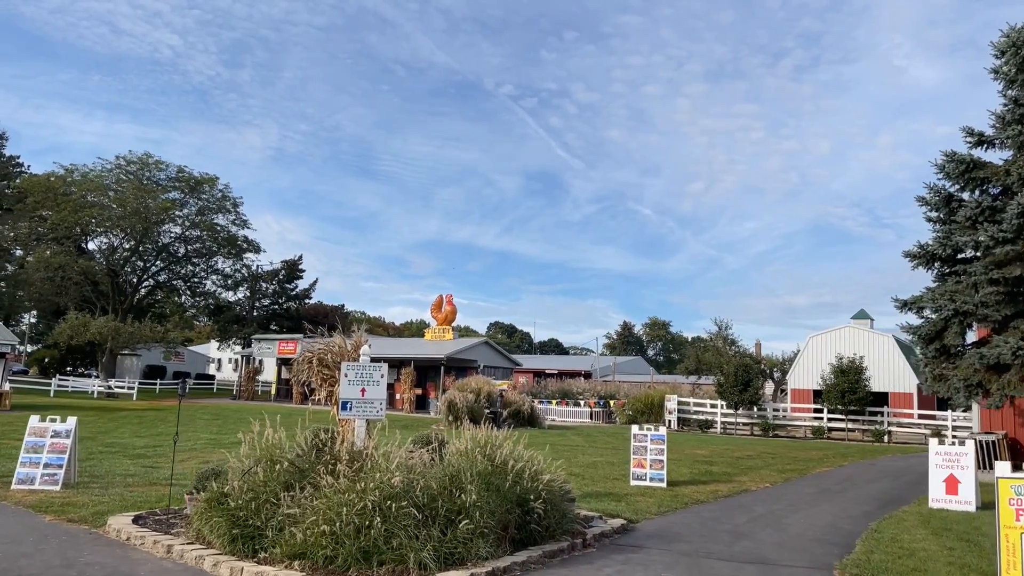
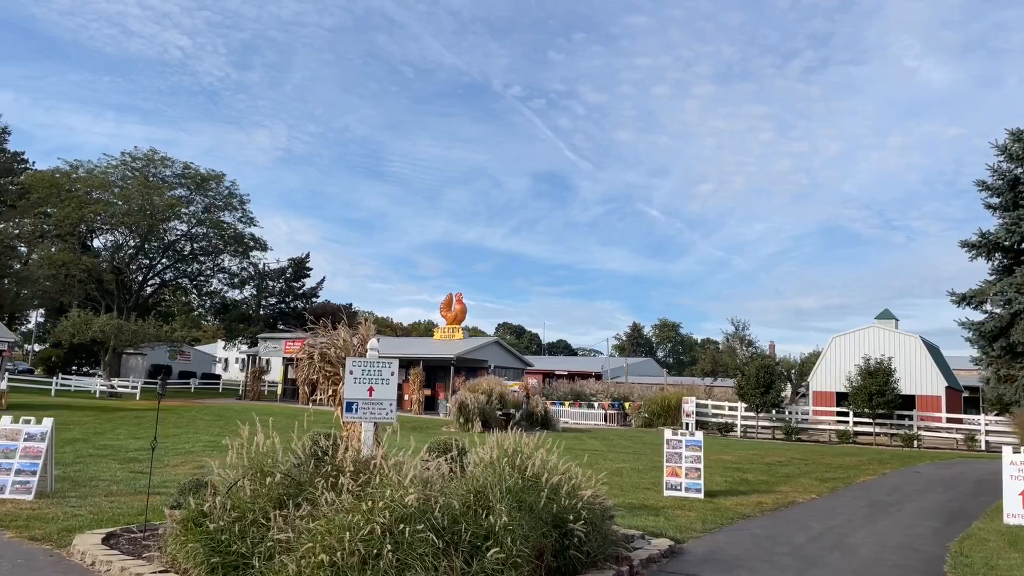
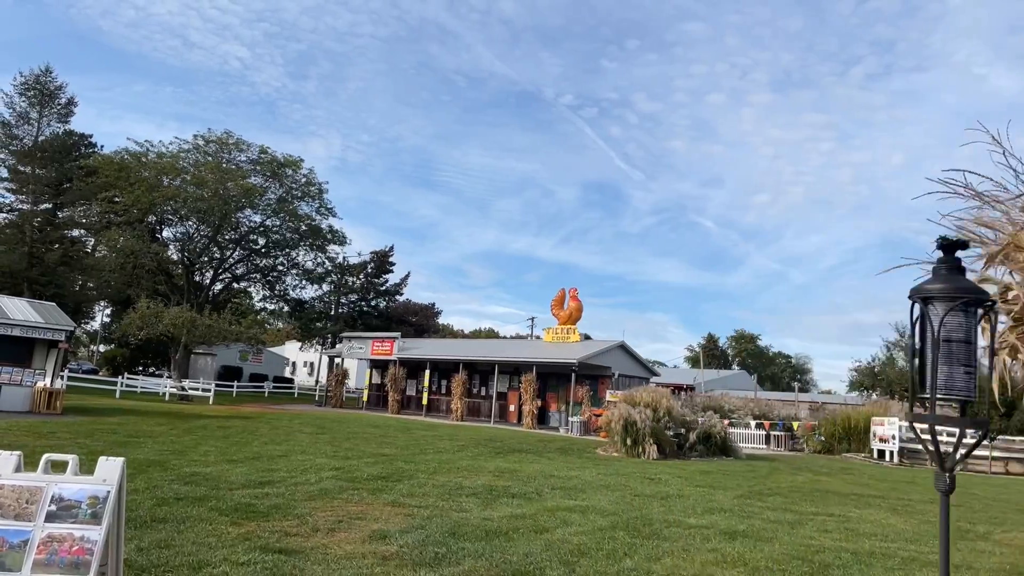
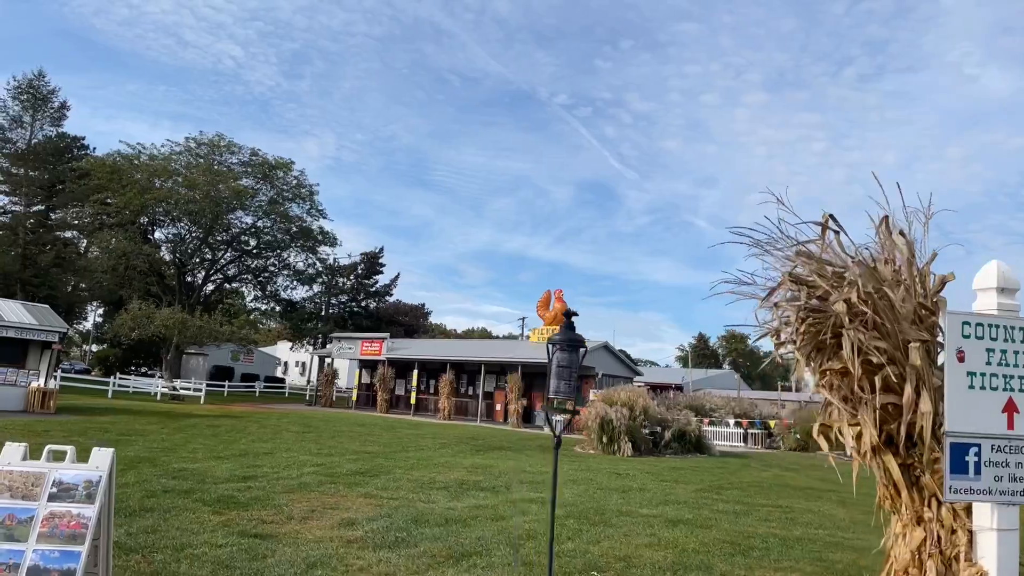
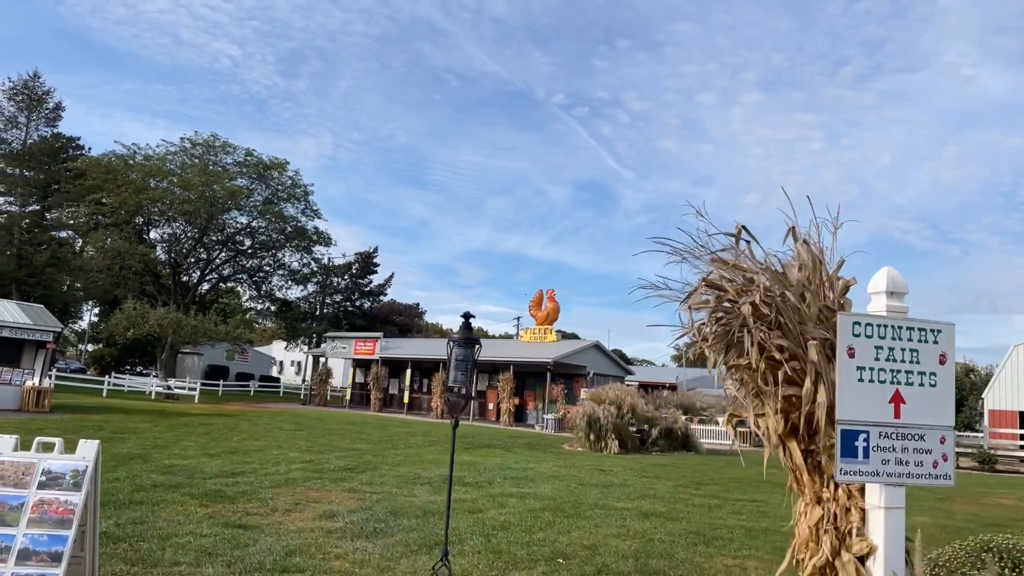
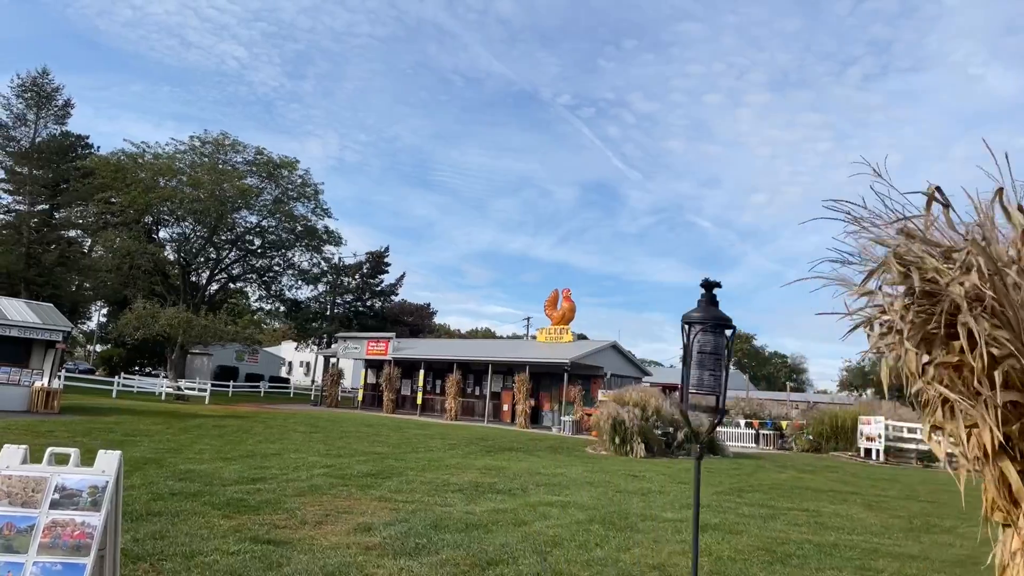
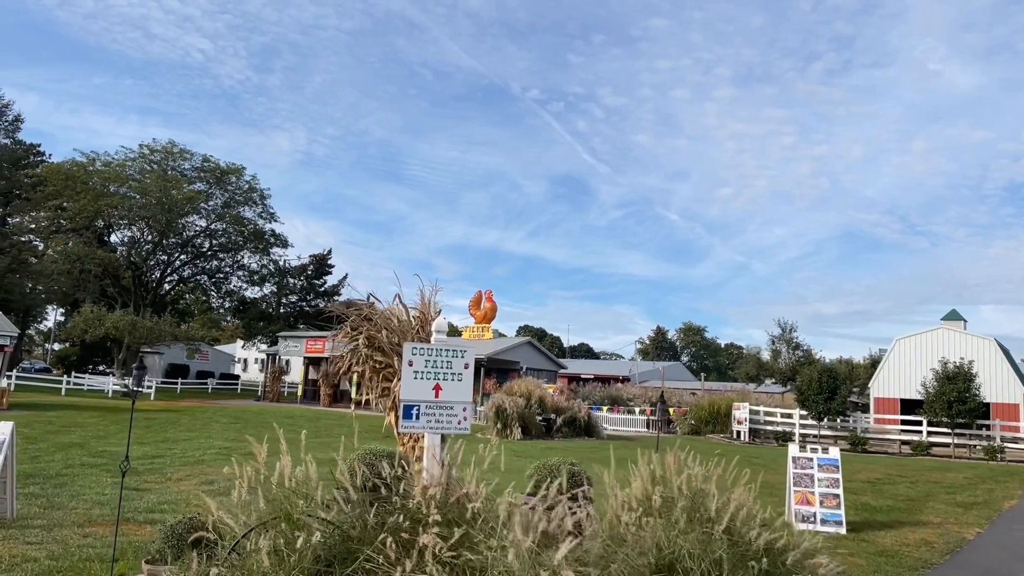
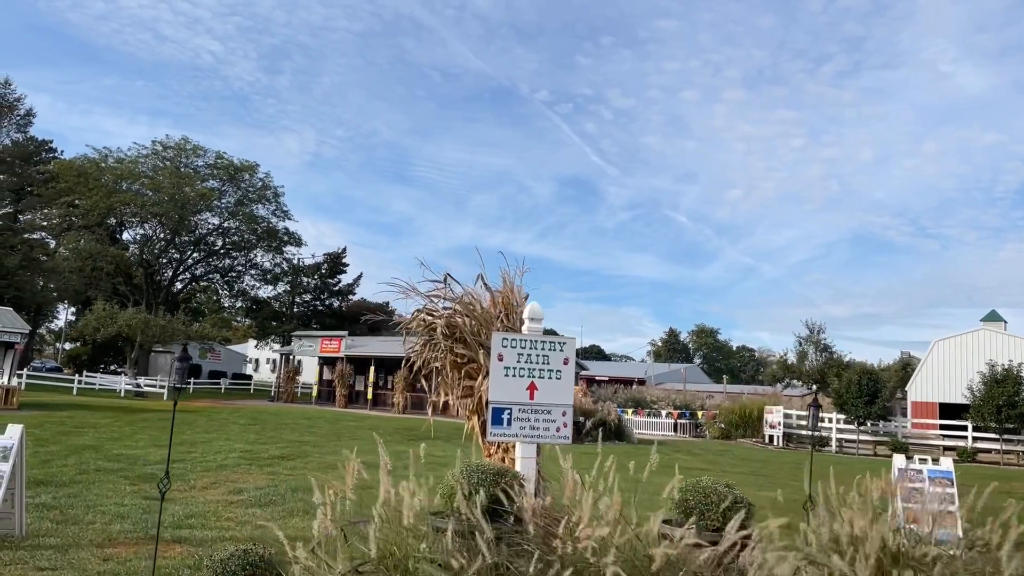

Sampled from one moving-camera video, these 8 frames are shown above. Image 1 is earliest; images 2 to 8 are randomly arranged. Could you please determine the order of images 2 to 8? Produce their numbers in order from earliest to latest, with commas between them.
2, 7, 8, 5, 4, 6, 3
